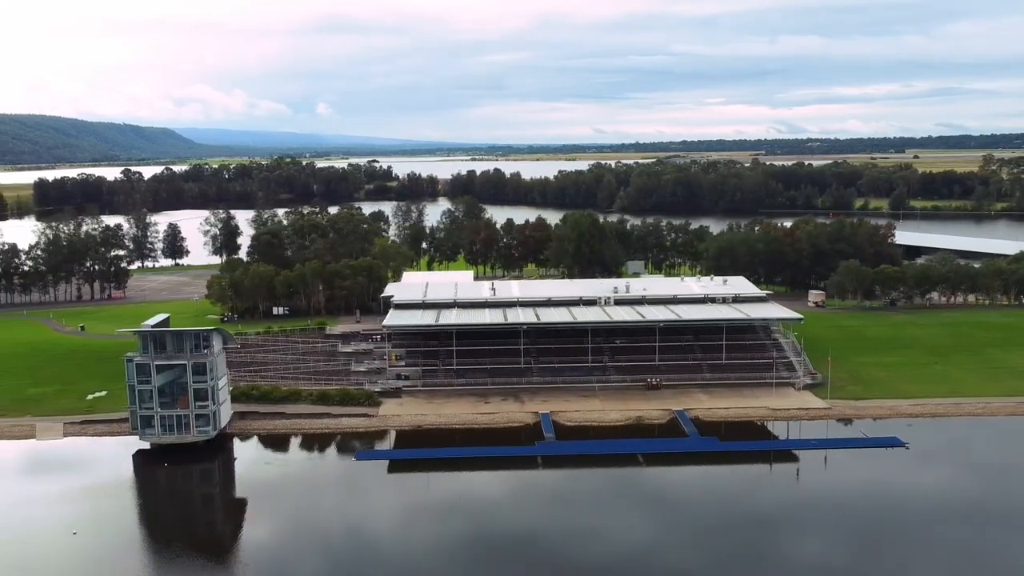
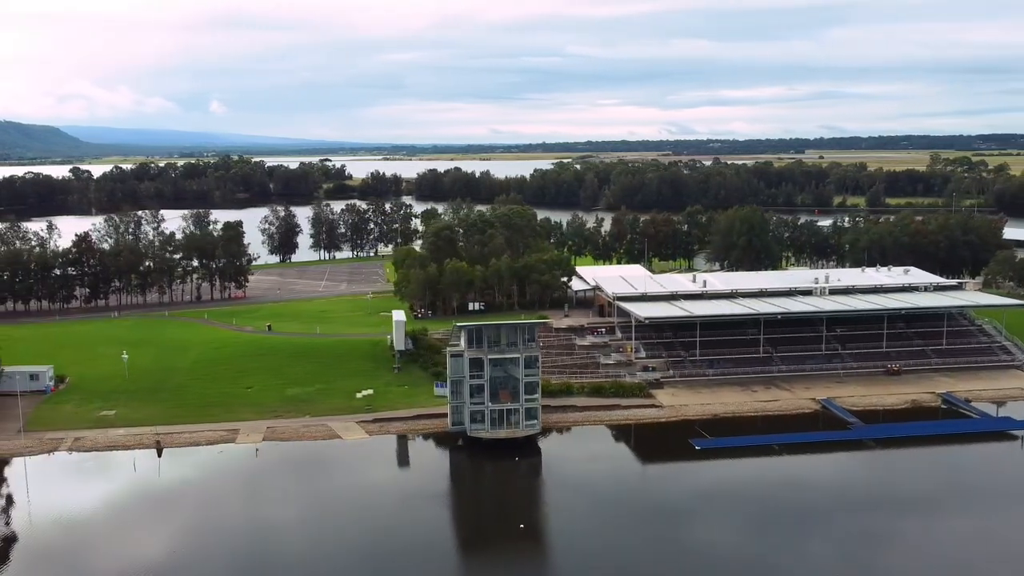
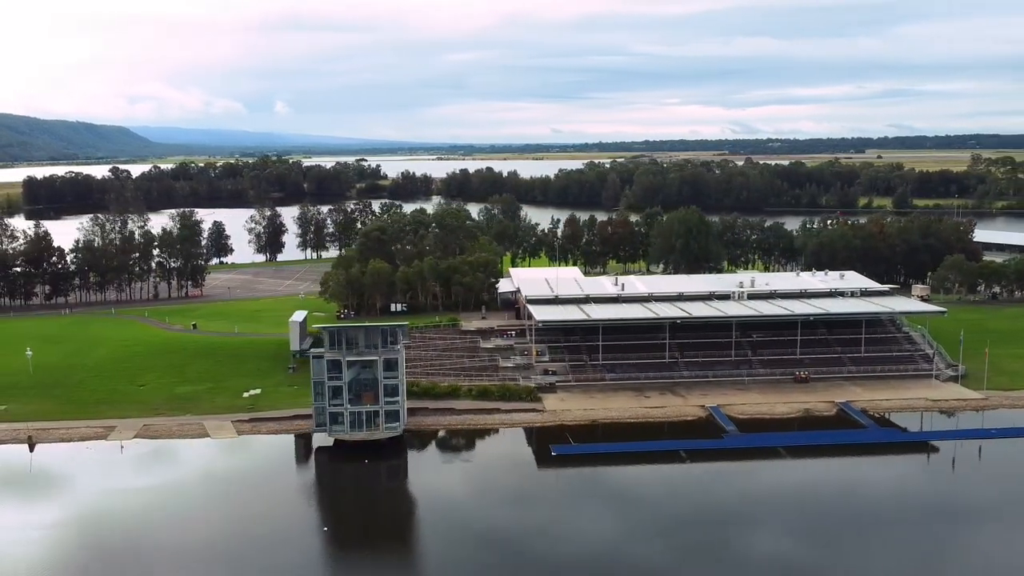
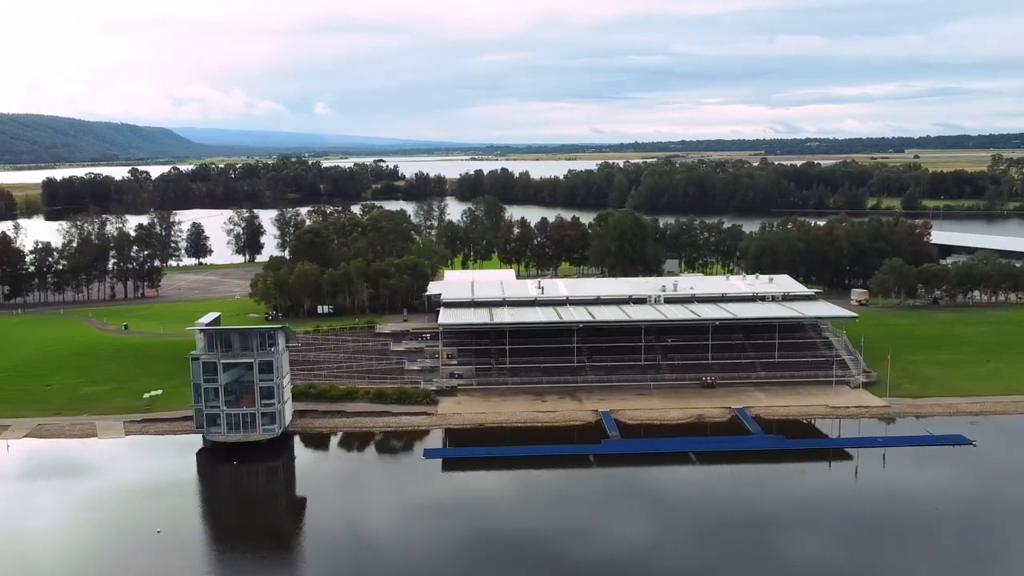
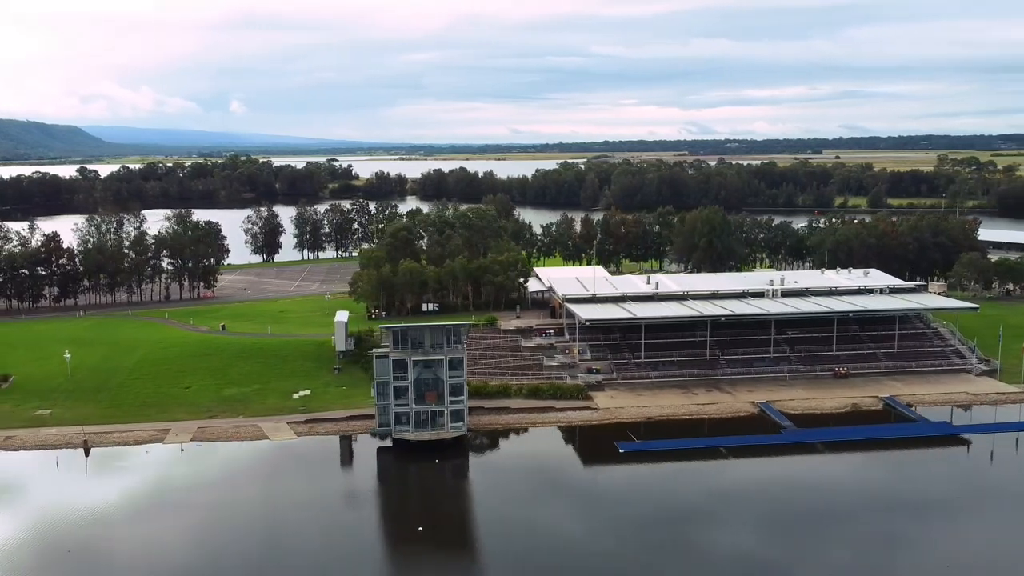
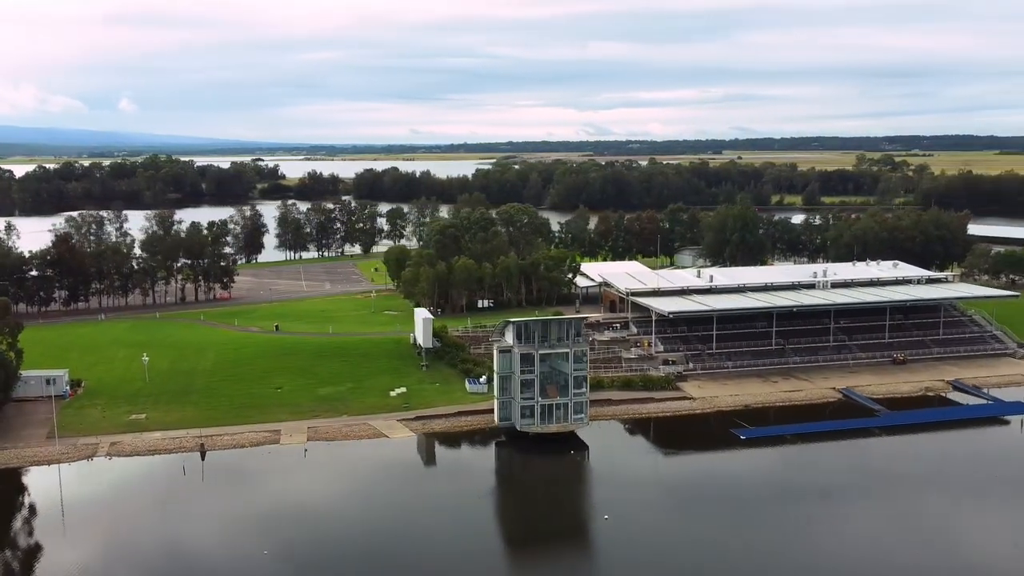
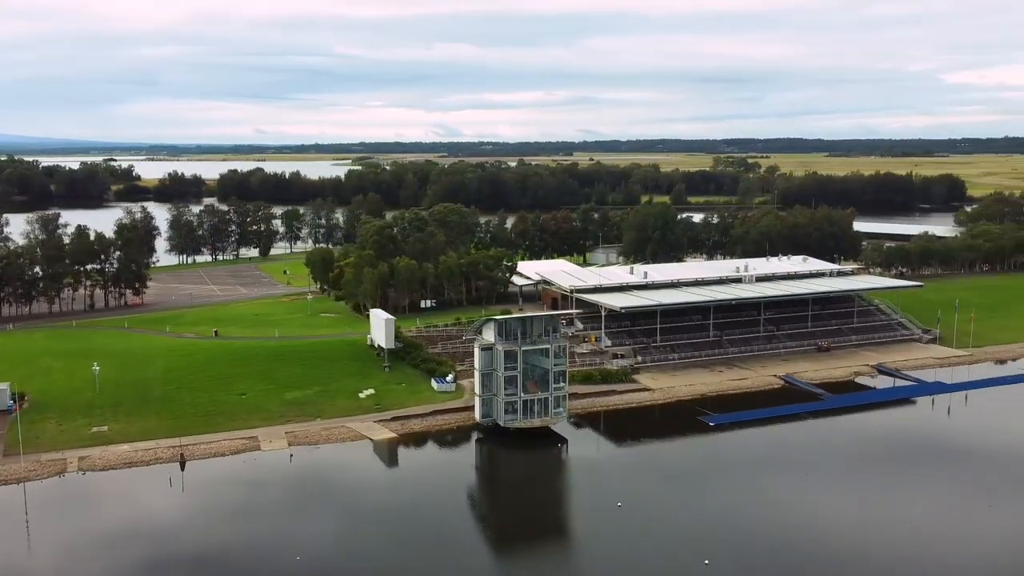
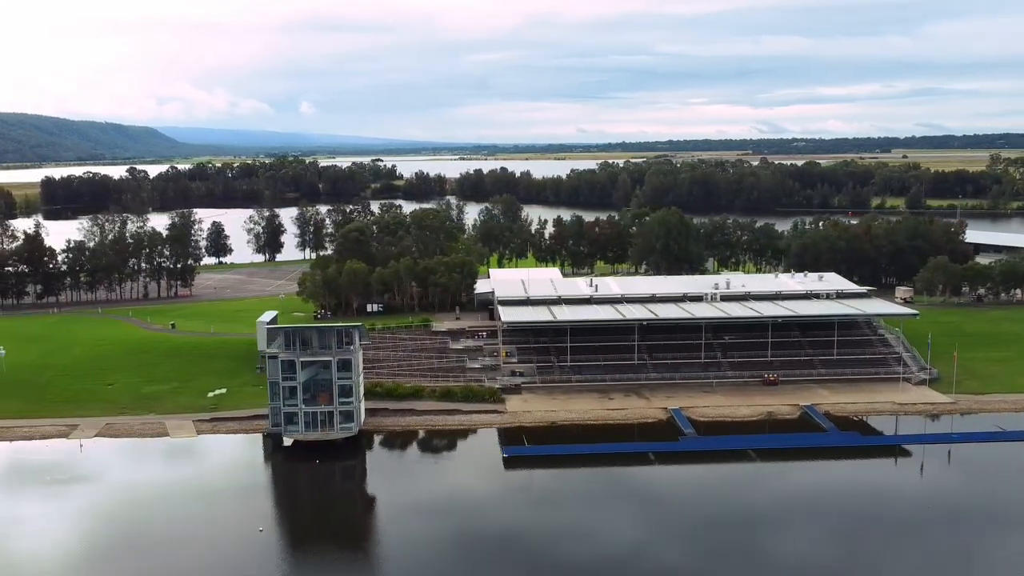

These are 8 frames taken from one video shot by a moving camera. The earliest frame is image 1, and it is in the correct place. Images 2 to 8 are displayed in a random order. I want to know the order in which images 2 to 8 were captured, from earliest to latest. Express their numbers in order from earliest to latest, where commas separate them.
4, 8, 3, 5, 2, 6, 7
